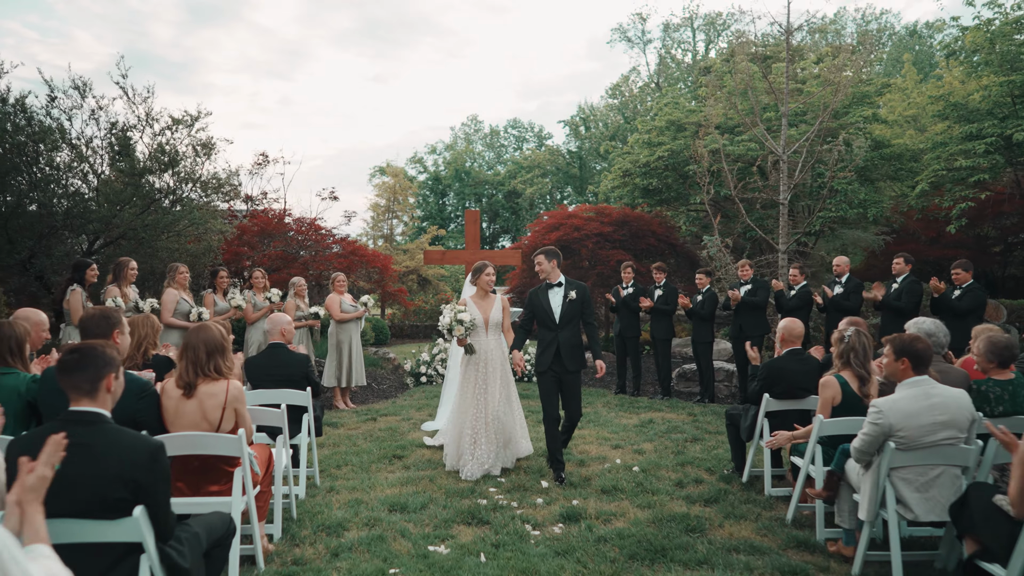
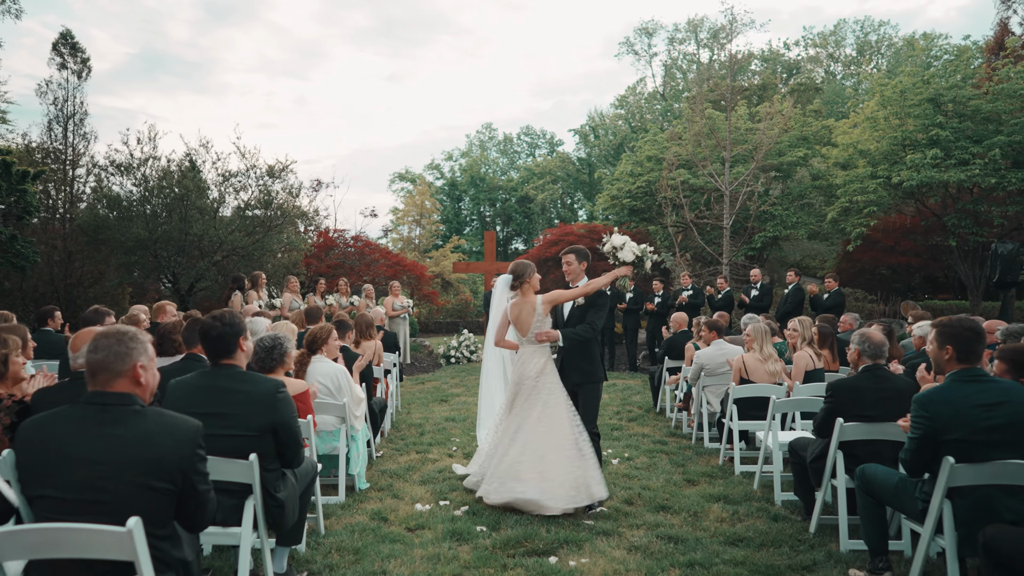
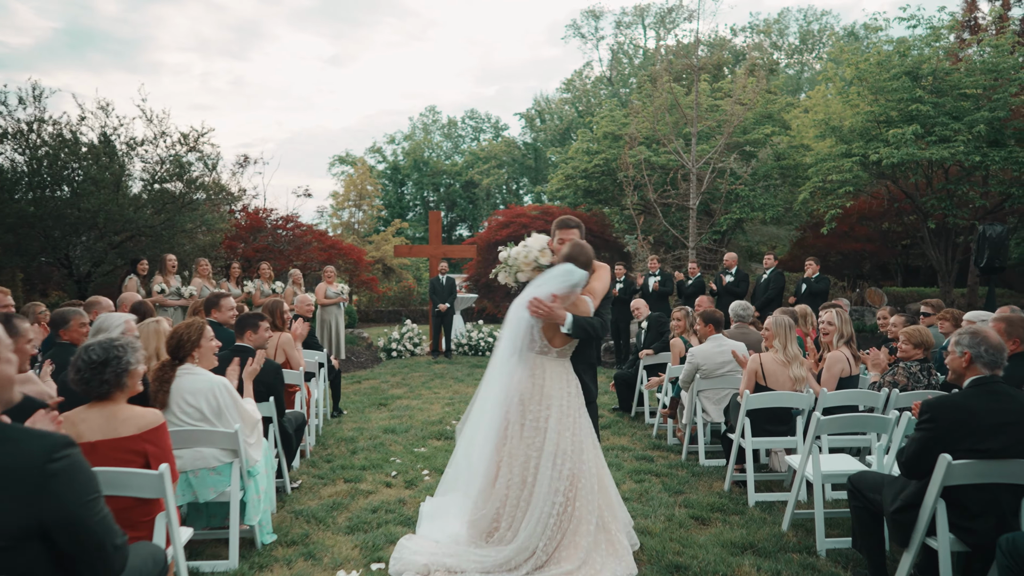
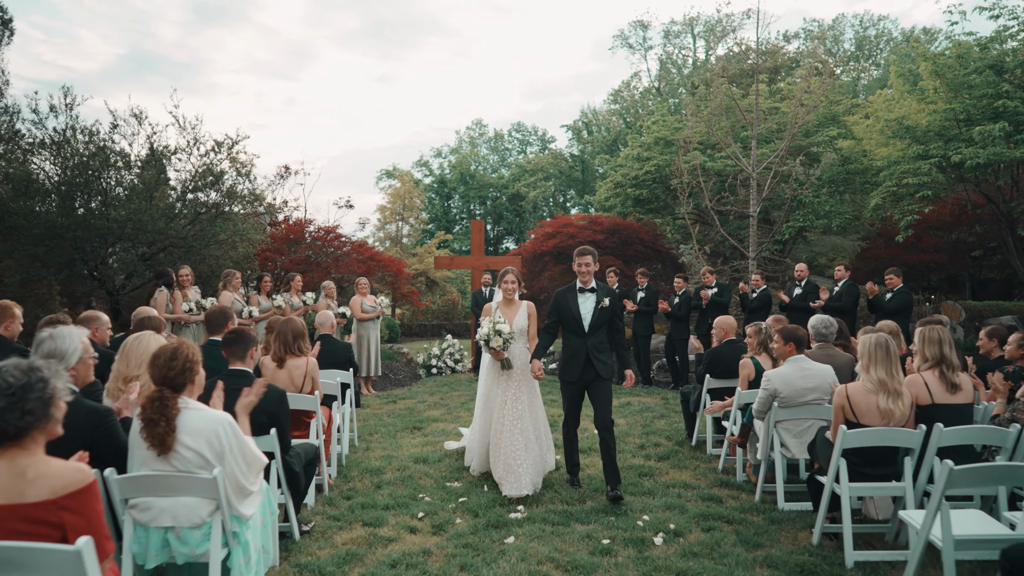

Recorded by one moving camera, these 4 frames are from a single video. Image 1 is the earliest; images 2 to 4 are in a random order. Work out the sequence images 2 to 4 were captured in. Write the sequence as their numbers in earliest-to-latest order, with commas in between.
4, 2, 3
